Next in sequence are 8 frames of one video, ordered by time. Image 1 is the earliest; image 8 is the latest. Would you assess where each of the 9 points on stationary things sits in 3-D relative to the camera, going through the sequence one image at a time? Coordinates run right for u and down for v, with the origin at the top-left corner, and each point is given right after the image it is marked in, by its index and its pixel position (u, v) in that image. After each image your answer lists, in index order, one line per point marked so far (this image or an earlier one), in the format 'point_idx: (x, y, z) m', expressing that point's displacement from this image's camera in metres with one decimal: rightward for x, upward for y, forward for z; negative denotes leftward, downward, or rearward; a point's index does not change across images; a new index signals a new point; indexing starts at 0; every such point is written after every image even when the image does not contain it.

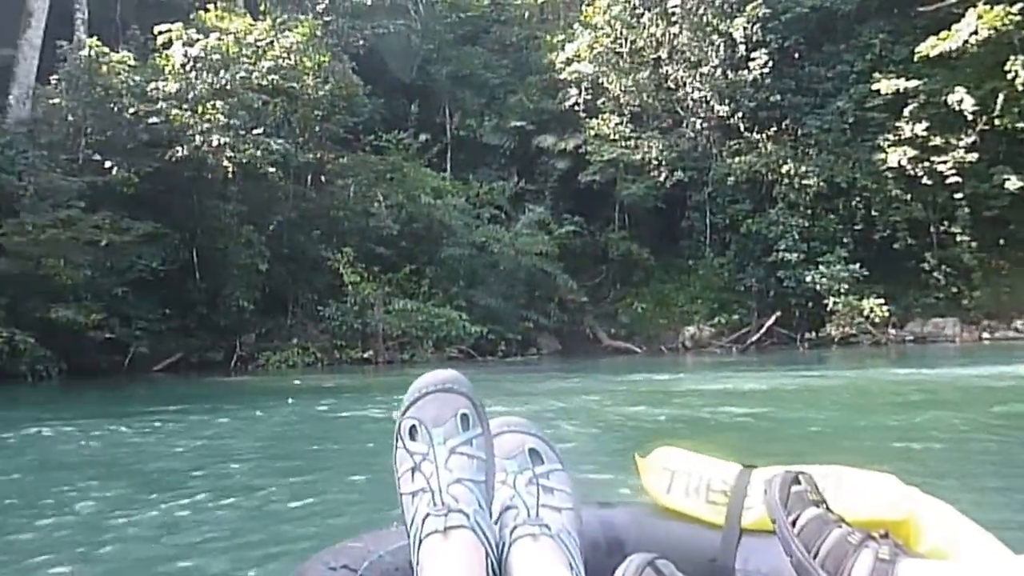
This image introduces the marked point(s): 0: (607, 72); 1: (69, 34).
0: (+1.4, +3.1, +15.2) m
1: (-6.4, +3.7, +15.1) m
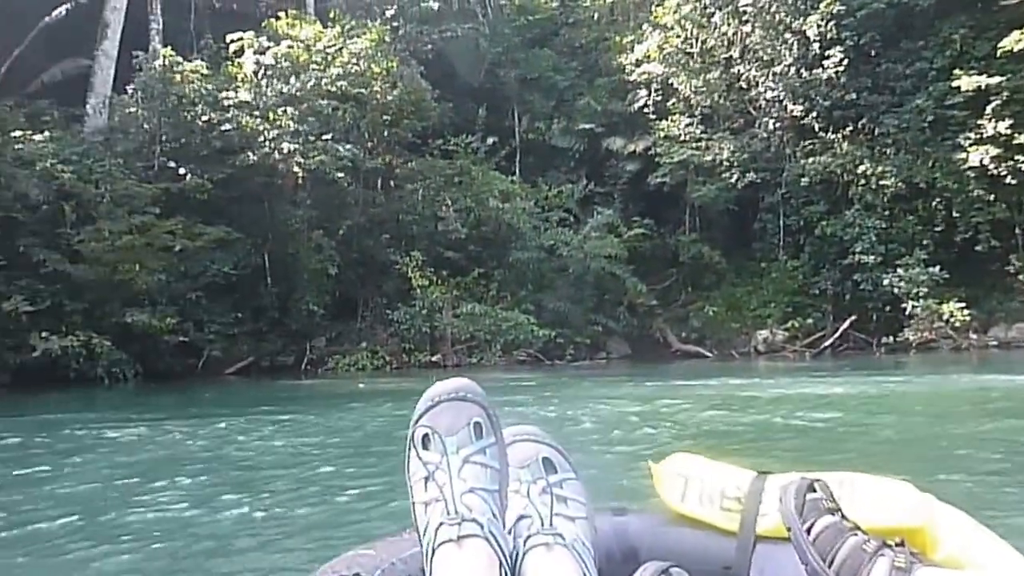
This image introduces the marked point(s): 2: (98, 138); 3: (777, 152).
0: (+2.4, +3.1, +15.0) m
1: (-5.4, +3.6, +15.4) m
2: (-5.1, +1.8, +12.8) m
3: (+3.8, +2.0, +15.1) m
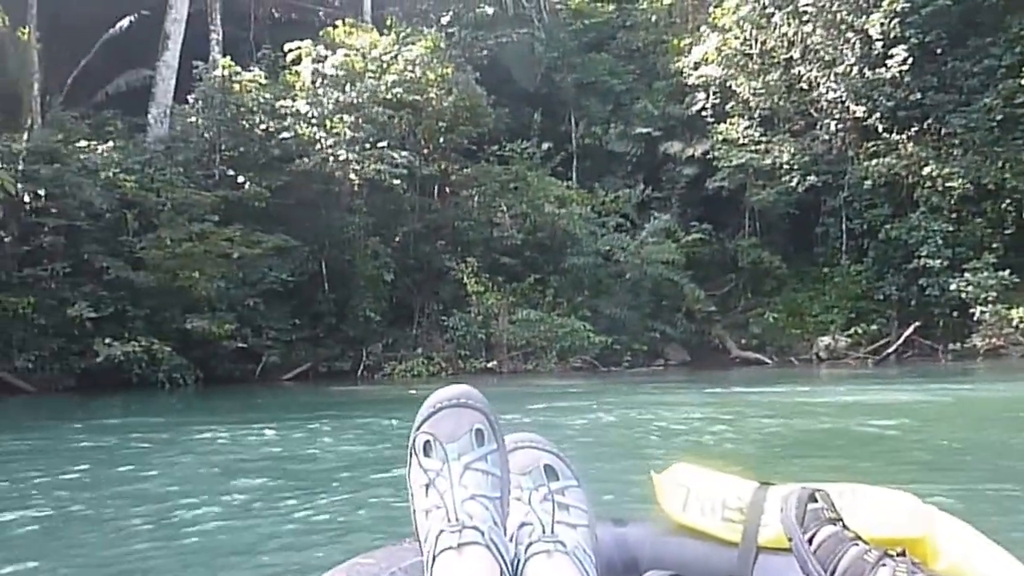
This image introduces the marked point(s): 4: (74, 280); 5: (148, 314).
0: (+3.1, +3.0, +14.8) m
1: (-4.6, +3.5, +15.7) m
2: (-4.4, +1.8, +13.0) m
3: (+4.6, +1.9, +14.7) m
4: (-5.1, +0.1, +12.1) m
5: (-4.3, -0.3, +12.3) m
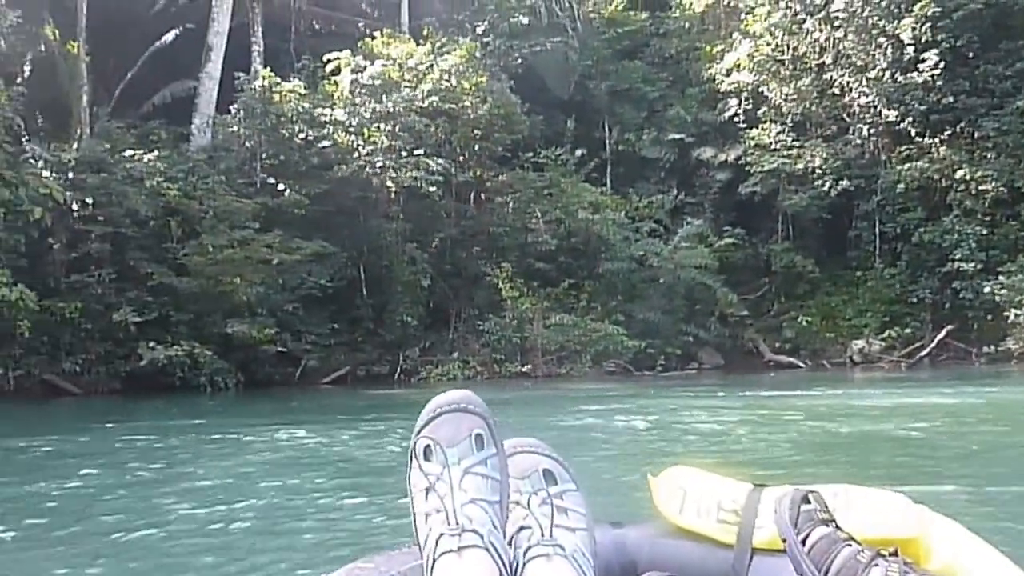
0: (+3.6, +3.0, +14.9) m
1: (-4.1, +3.4, +16.1) m
2: (-4.0, +1.7, +13.4) m
3: (+5.1, +1.8, +14.8) m
4: (-4.7, 0.0, +12.5) m
5: (-3.9, -0.4, +12.7) m
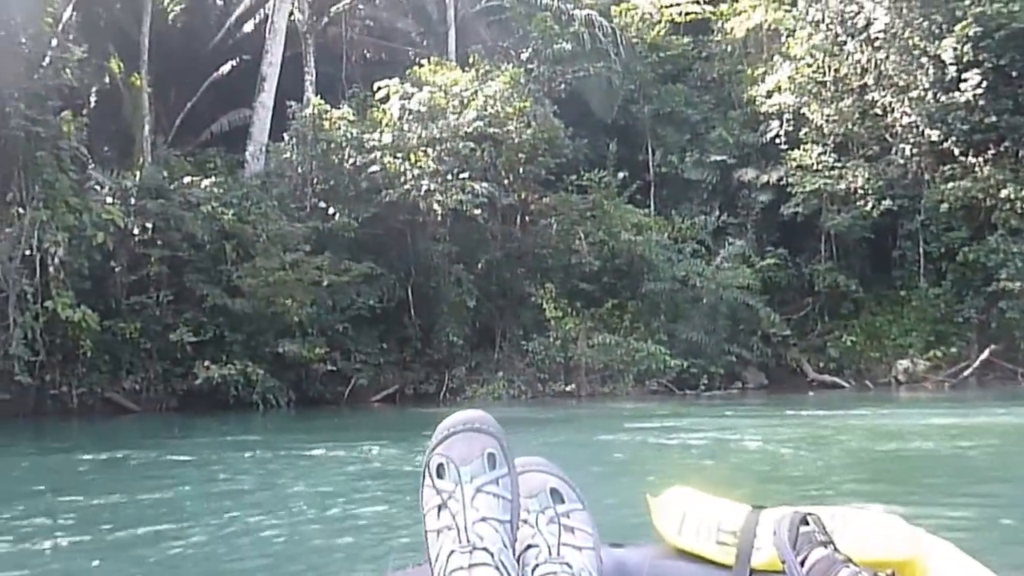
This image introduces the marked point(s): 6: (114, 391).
0: (+4.3, +2.7, +15.0) m
1: (-3.4, +3.1, +16.6) m
2: (-3.4, +1.4, +13.9) m
3: (+5.7, +1.5, +14.8) m
4: (-4.1, -0.2, +13.0) m
5: (-3.3, -0.6, +13.1) m
6: (-4.8, -1.2, +12.5) m
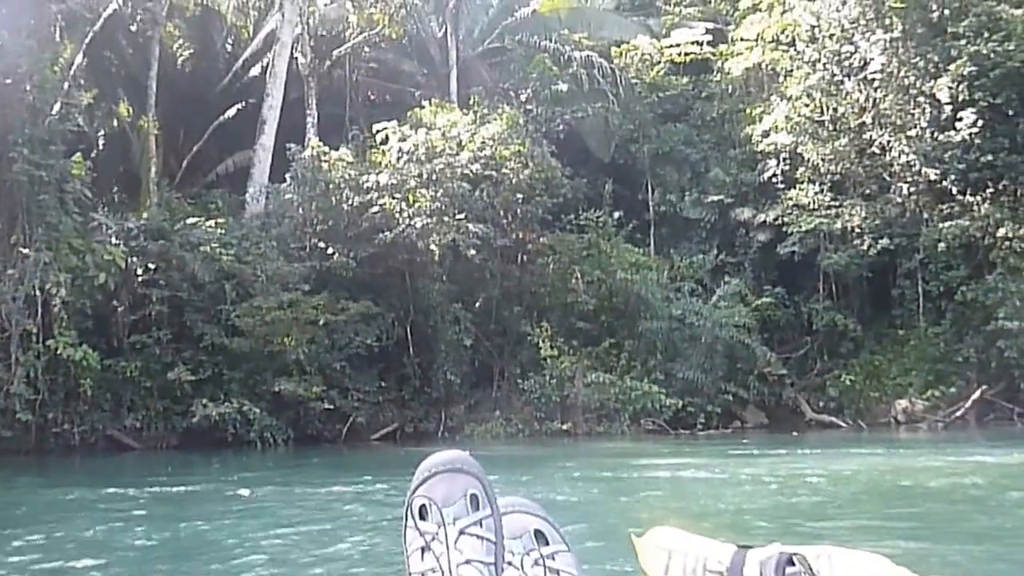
0: (+4.2, +2.1, +15.1) m
1: (-3.4, +2.5, +16.9) m
2: (-3.4, +0.9, +14.1) m
3: (+5.7, +1.0, +14.8) m
4: (-4.2, -0.7, +13.1) m
5: (-3.4, -1.1, +13.2) m
6: (-4.8, -1.7, +12.7) m
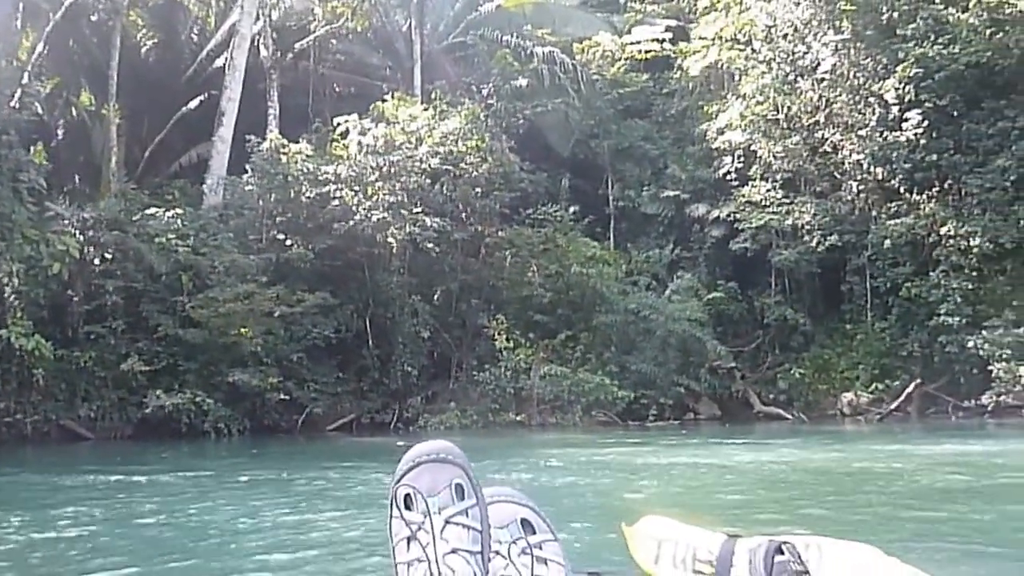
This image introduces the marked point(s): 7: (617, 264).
0: (+3.7, +2.2, +15.3) m
1: (-4.0, +2.6, +17.0) m
2: (-4.0, +1.0, +14.2) m
3: (+5.1, +1.1, +15.1) m
4: (-4.8, -0.6, +13.3) m
5: (-4.0, -1.0, +13.4) m
6: (-5.4, -1.6, +12.9) m
7: (+1.6, +0.4, +15.7) m
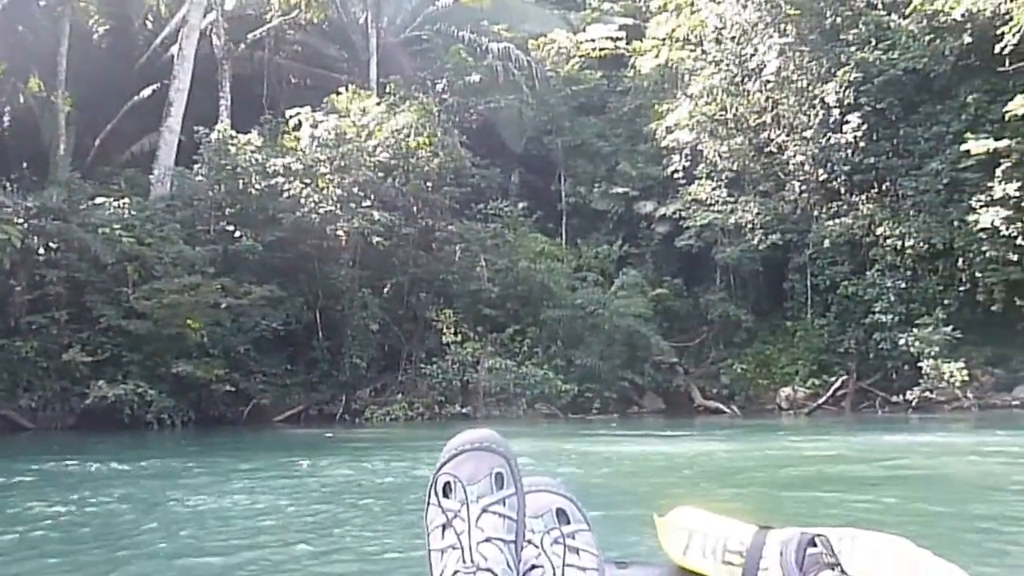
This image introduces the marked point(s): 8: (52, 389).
0: (+2.9, +2.2, +15.5) m
1: (-4.7, +2.8, +17.1) m
2: (-4.7, +1.1, +14.3) m
3: (+4.4, +1.1, +15.3) m
4: (-5.5, -0.5, +13.4) m
5: (-4.7, -0.9, +13.5) m
6: (-6.1, -1.5, +12.9) m
7: (+0.8, +0.4, +15.8) m
8: (-5.7, -1.2, +13.0) m
